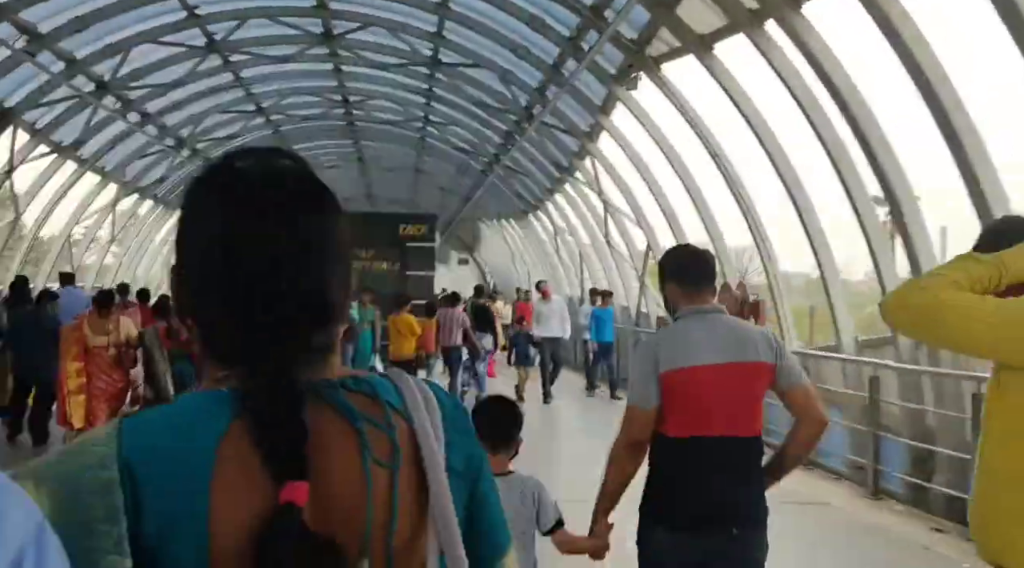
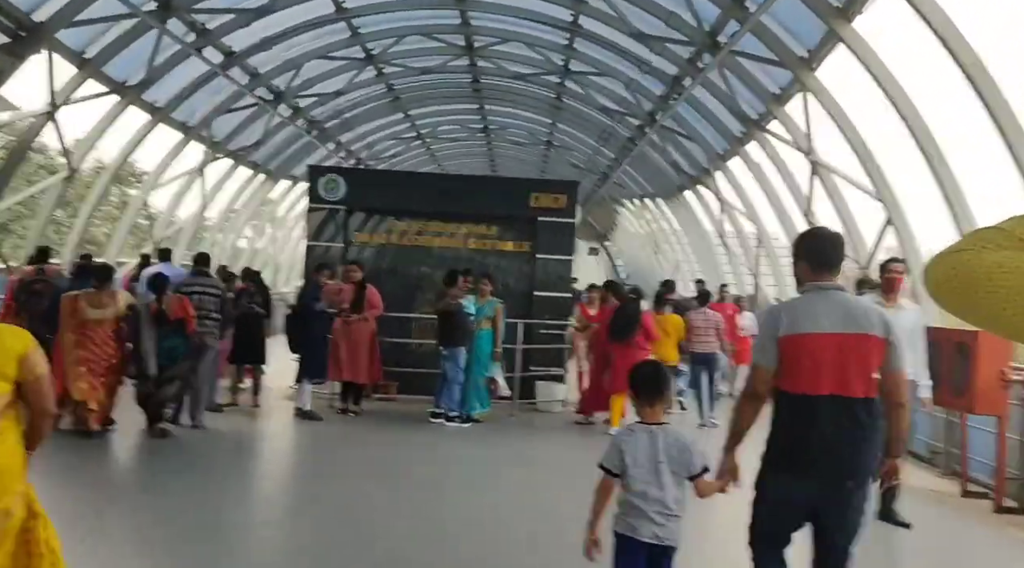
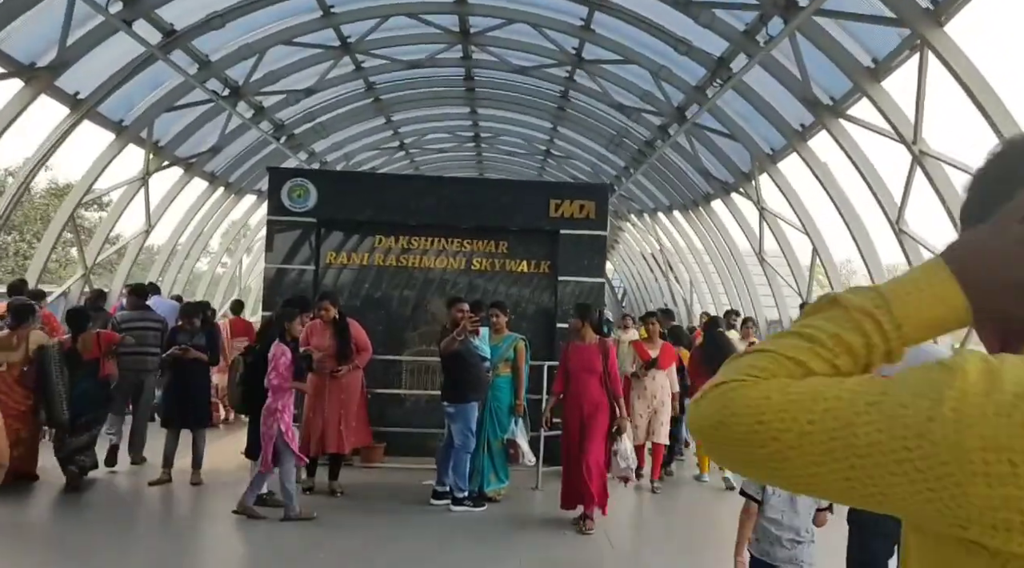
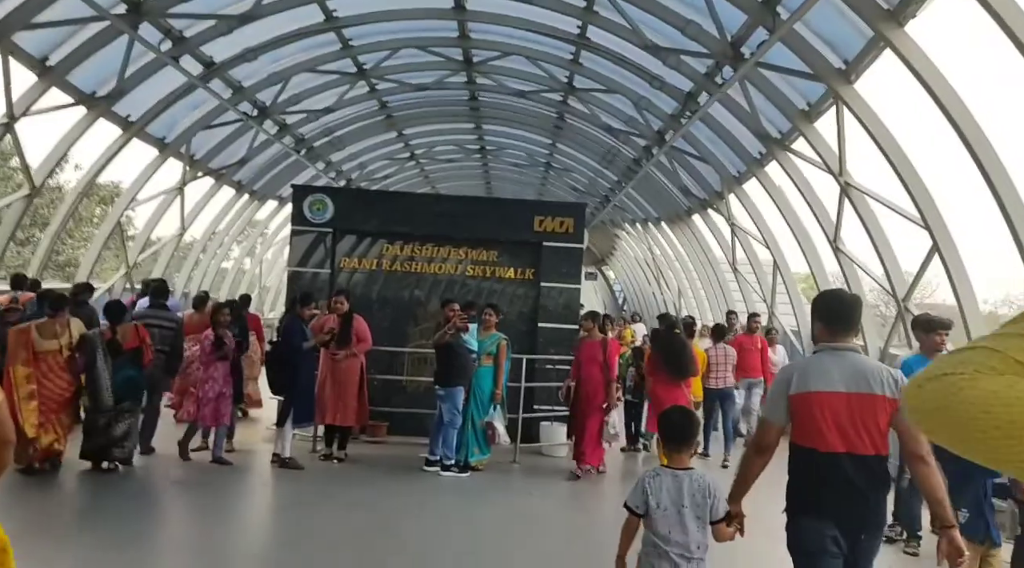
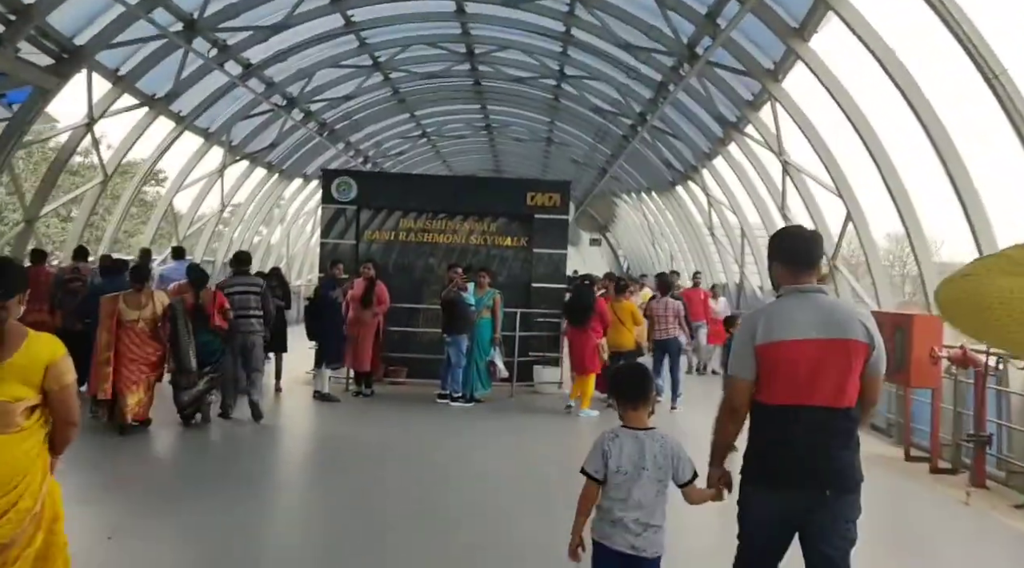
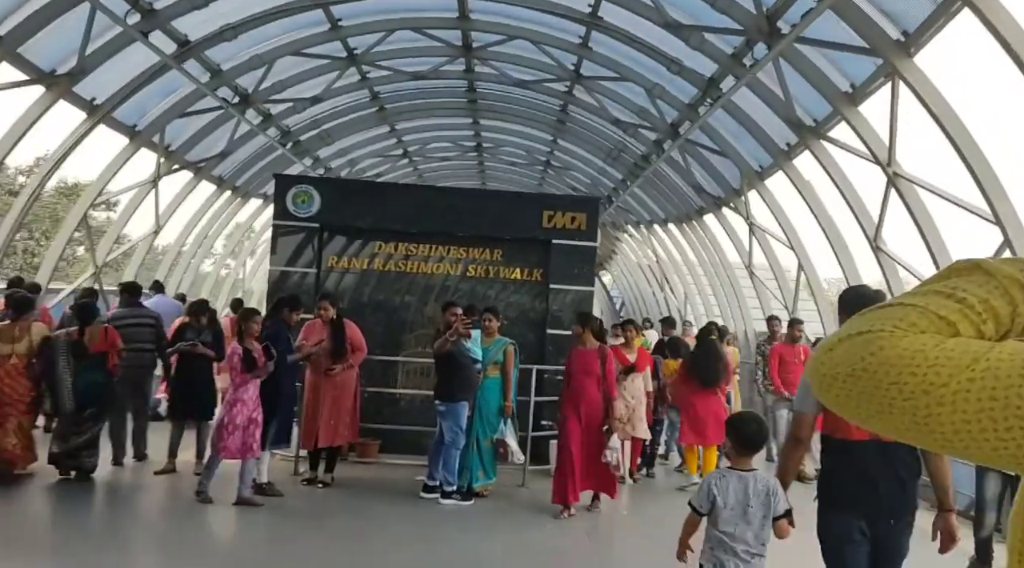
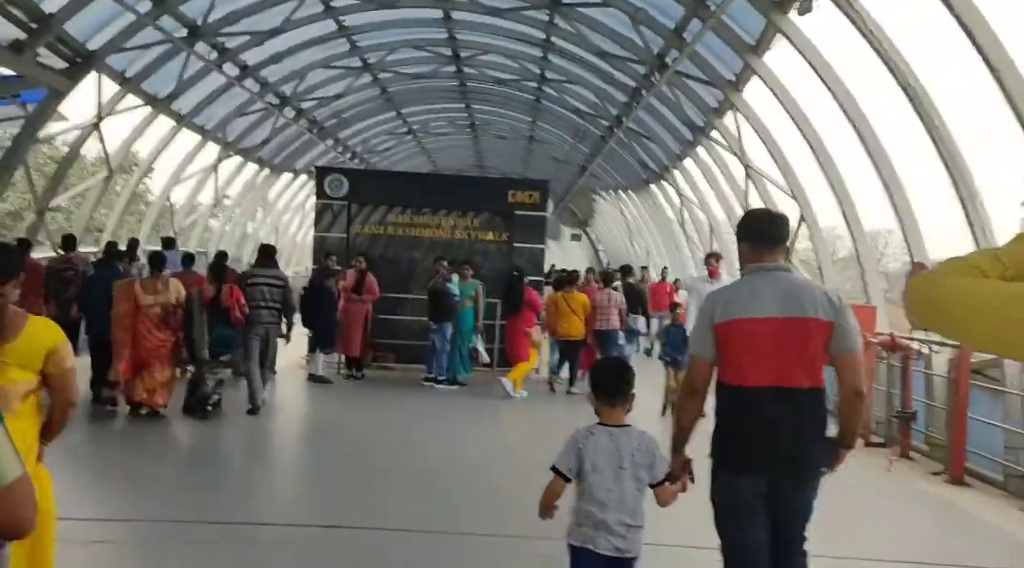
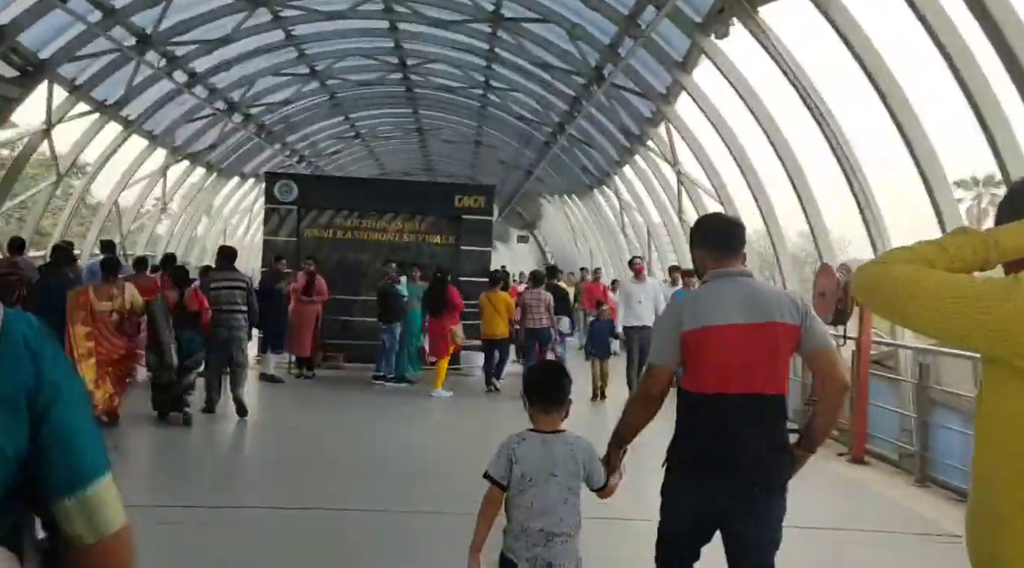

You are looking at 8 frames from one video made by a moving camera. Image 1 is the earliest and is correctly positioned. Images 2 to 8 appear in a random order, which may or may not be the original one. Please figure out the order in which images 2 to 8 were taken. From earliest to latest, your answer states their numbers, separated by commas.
8, 7, 5, 2, 4, 6, 3
